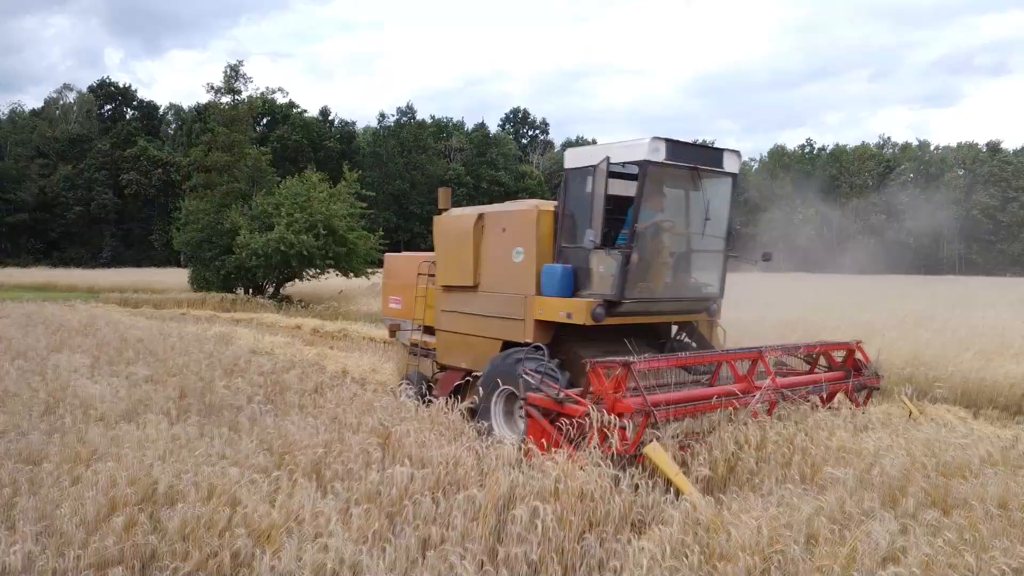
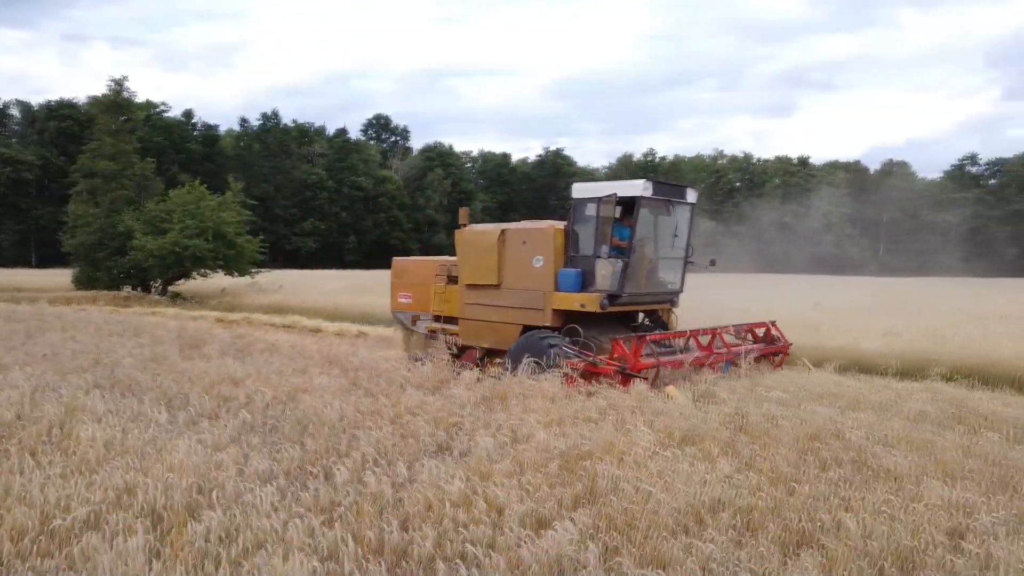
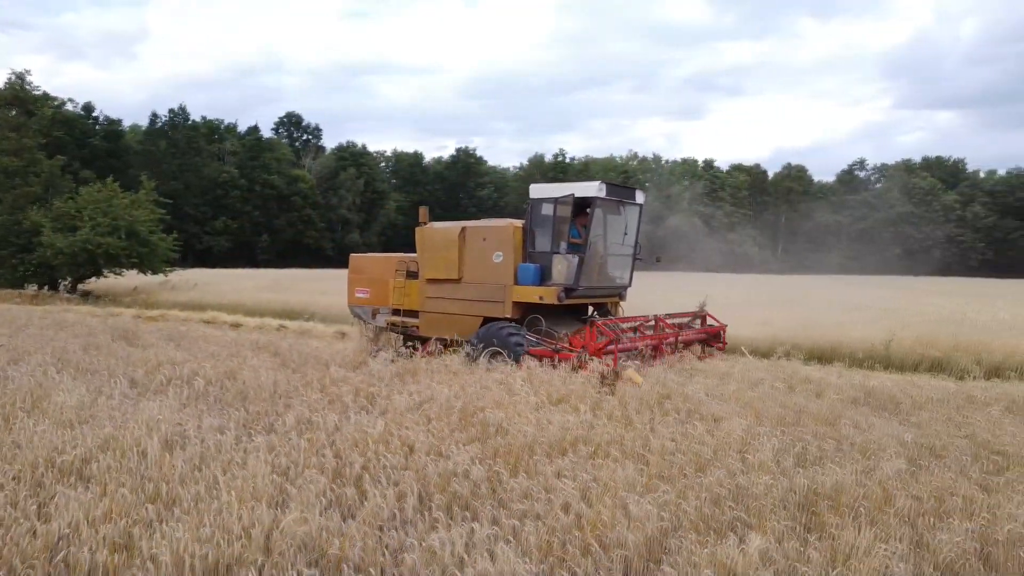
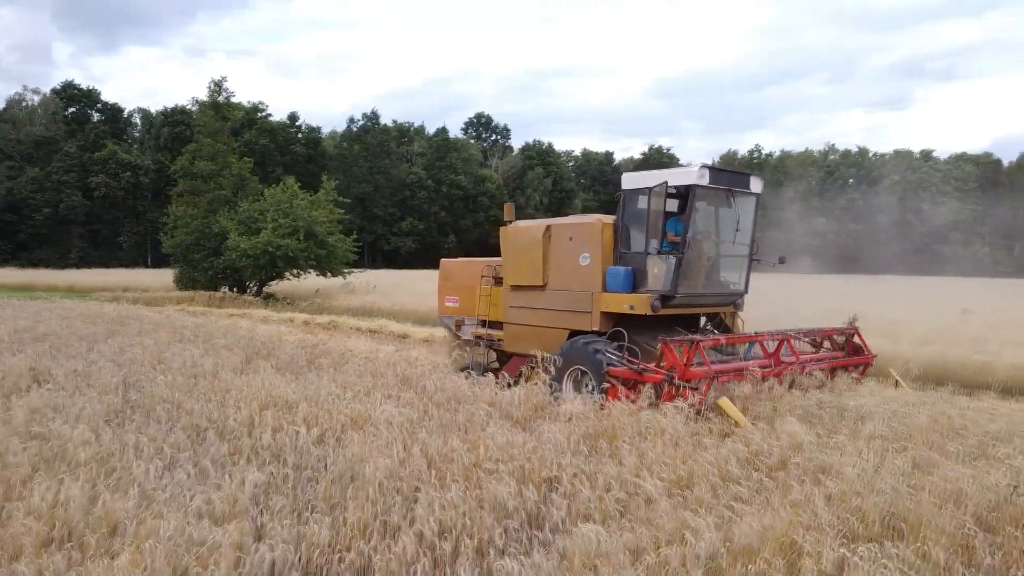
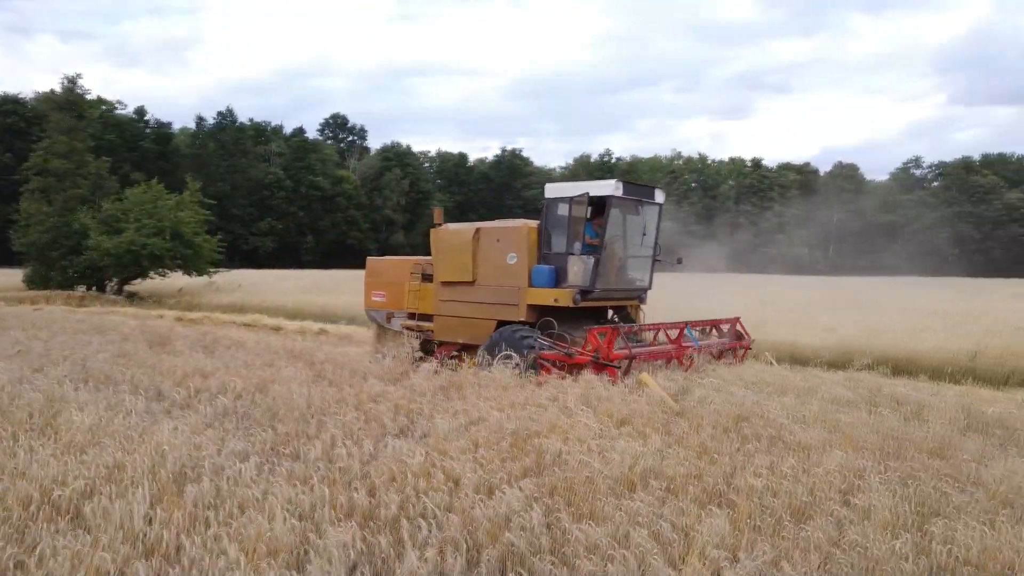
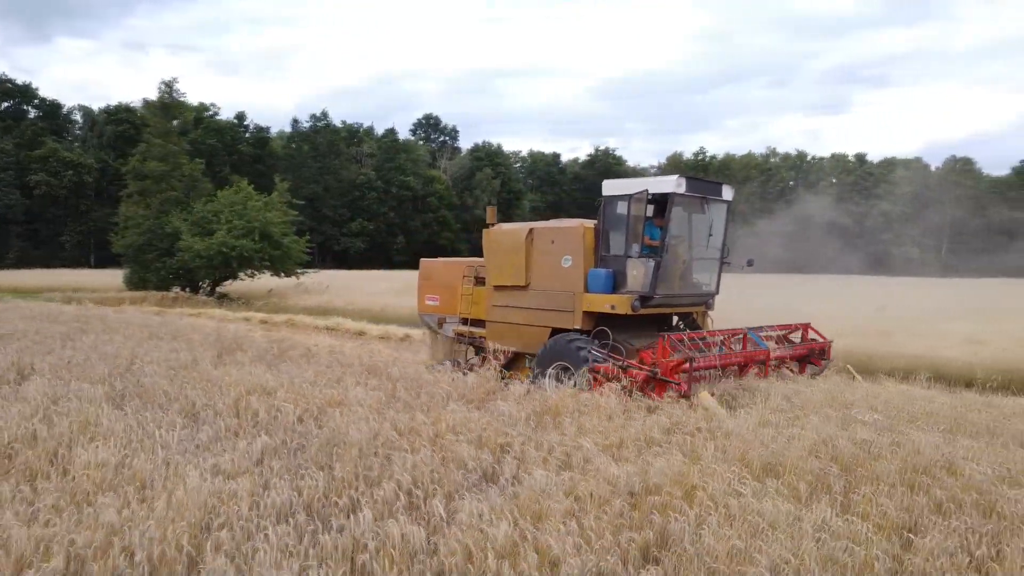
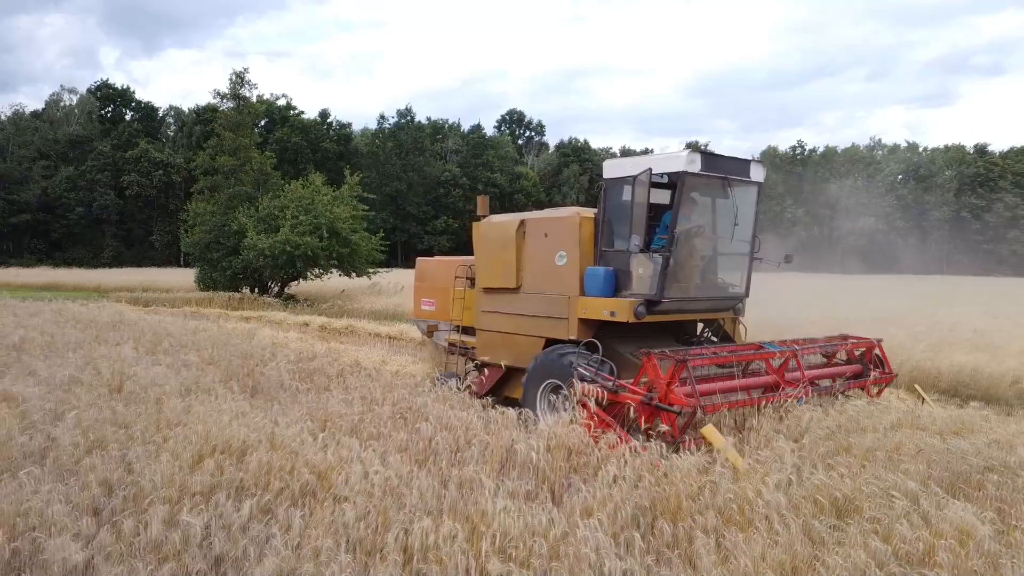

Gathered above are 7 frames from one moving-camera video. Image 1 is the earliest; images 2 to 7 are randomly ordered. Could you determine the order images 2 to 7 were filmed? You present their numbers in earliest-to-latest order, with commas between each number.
7, 4, 6, 2, 5, 3
